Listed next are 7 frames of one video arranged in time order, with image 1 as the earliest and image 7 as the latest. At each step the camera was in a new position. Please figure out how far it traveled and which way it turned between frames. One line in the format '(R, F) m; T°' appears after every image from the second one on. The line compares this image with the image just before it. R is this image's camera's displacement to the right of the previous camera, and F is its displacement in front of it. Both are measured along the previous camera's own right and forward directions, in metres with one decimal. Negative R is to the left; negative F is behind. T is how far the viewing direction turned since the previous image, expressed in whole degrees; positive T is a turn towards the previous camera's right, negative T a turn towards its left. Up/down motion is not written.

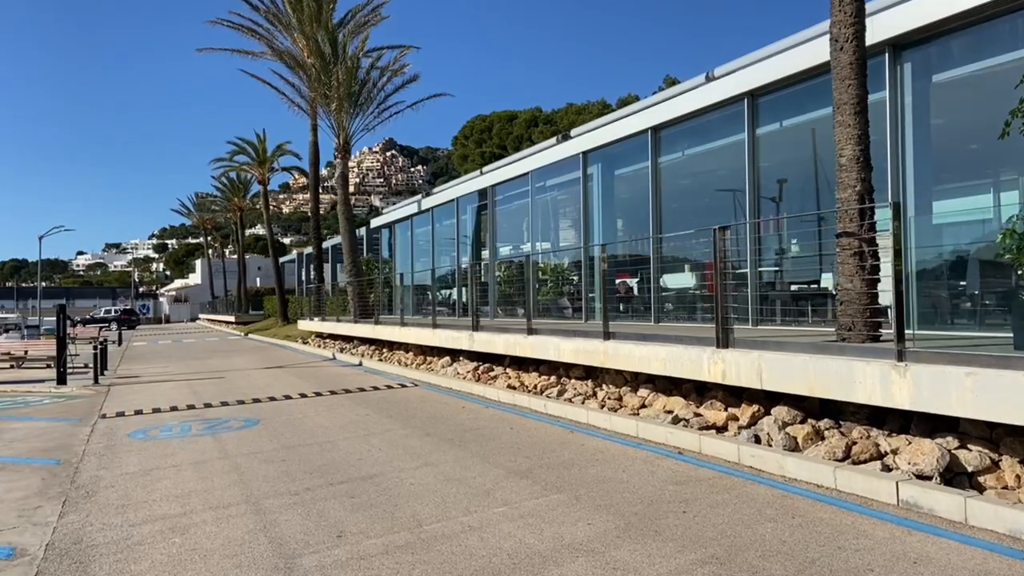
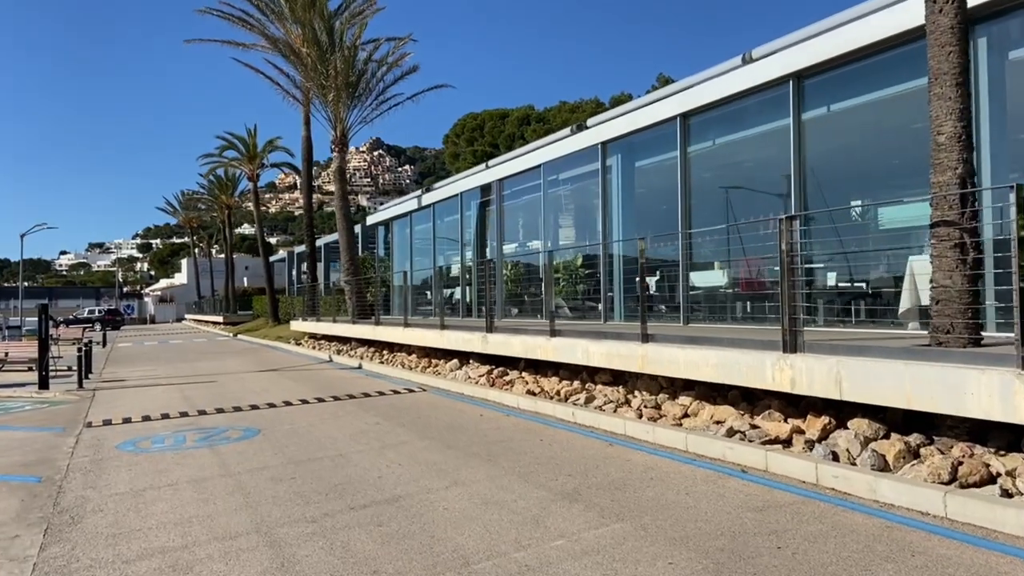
(-0.4, +0.8) m; +1°
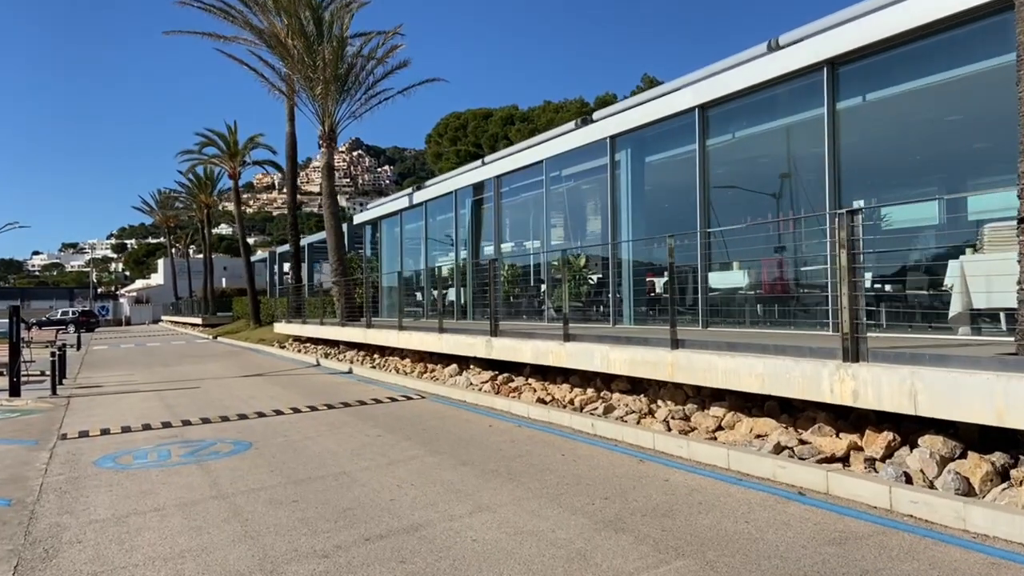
(-0.4, +0.7) m; +1°
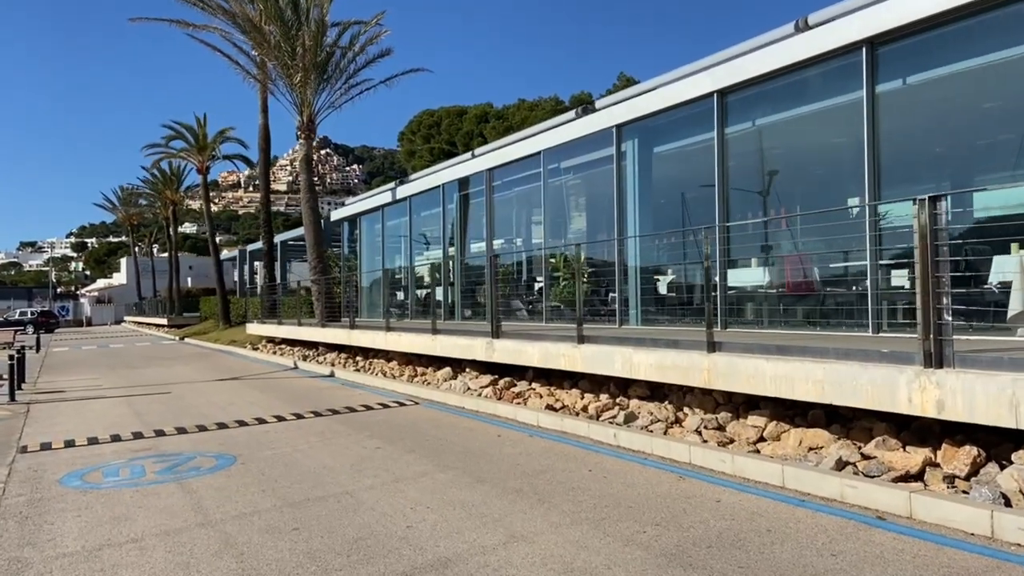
(-0.4, +0.8) m; +2°
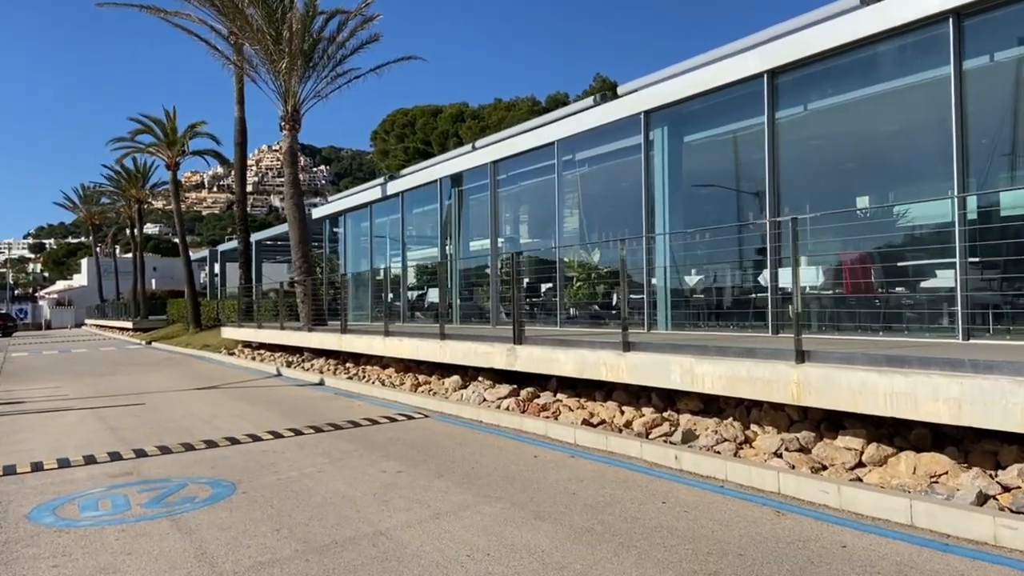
(-0.7, +1.1) m; +2°
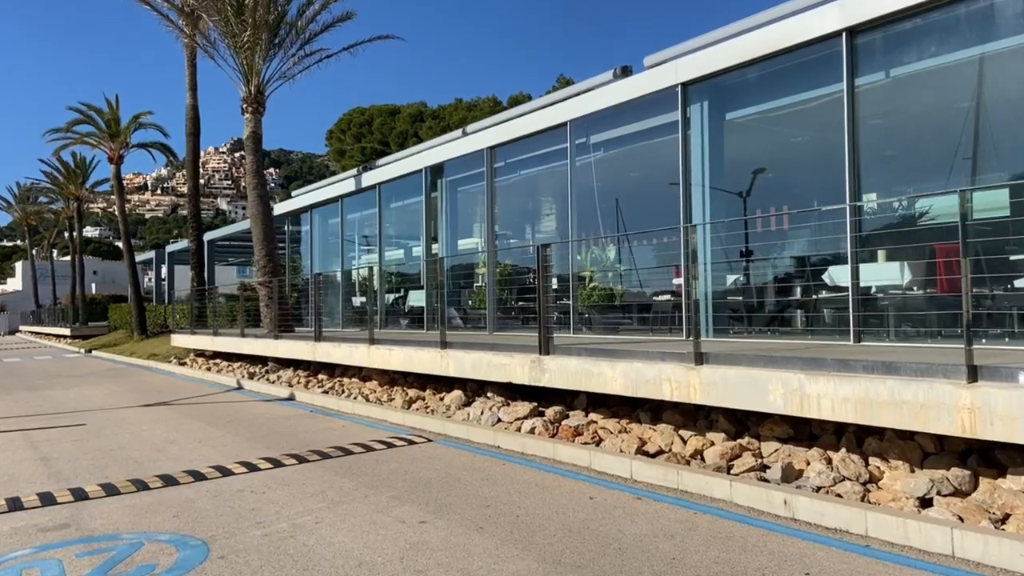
(-0.7, +1.6) m; +3°
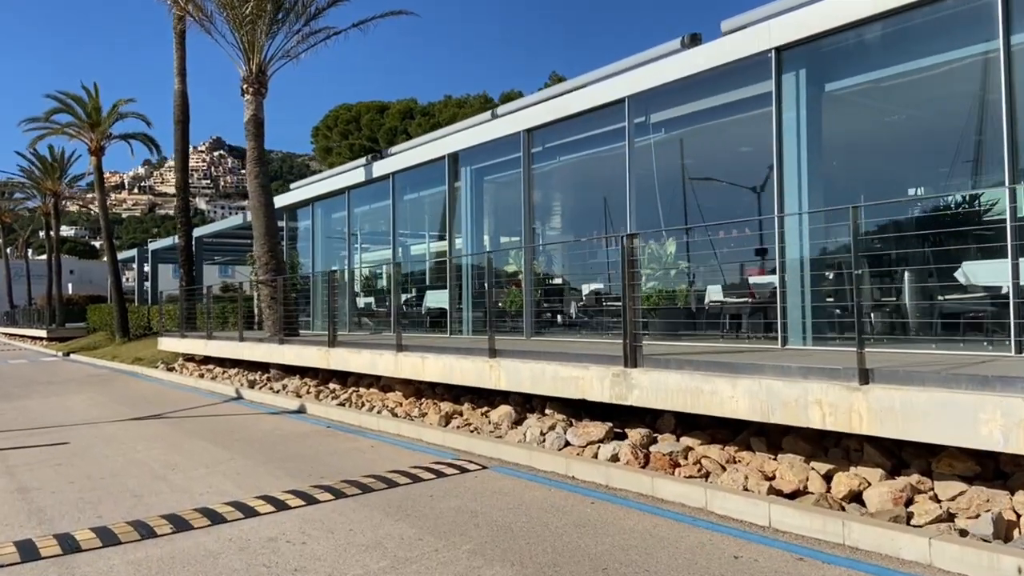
(-0.8, +1.4) m; +1°
